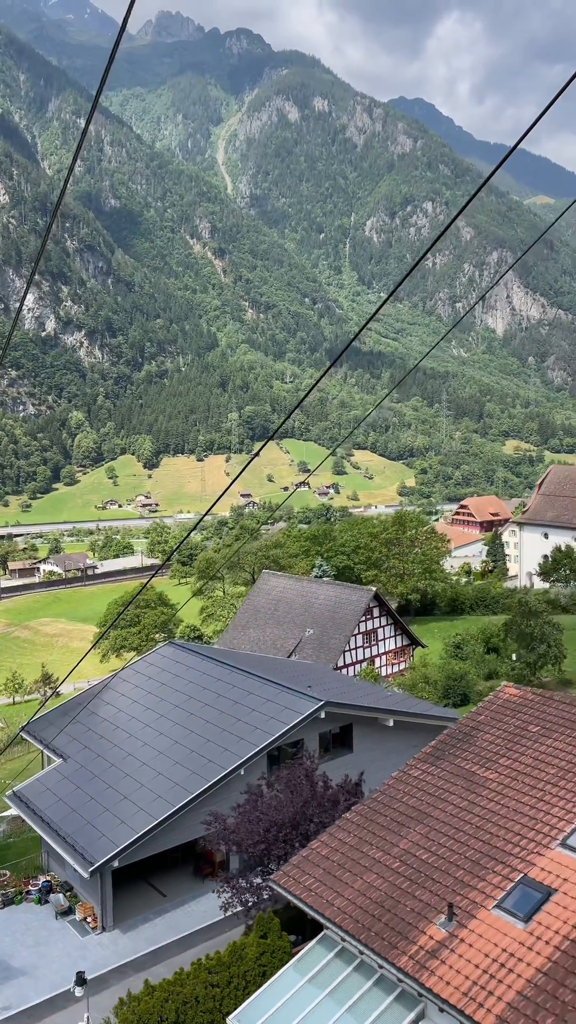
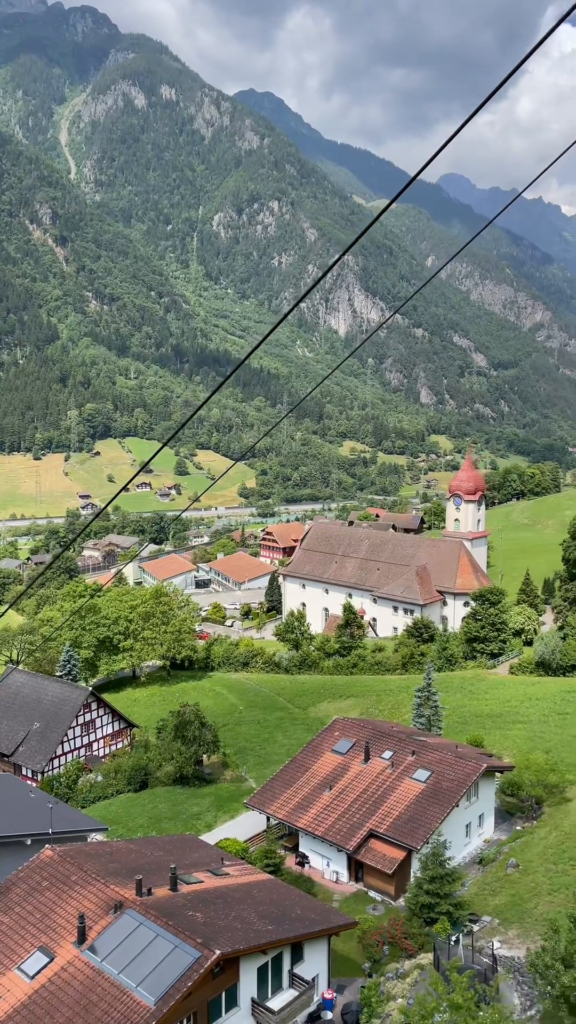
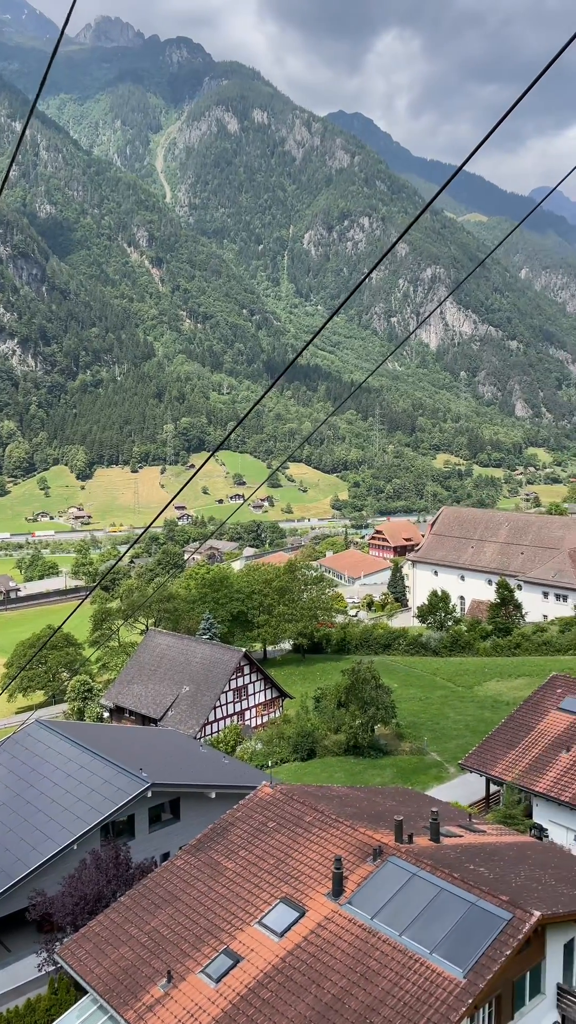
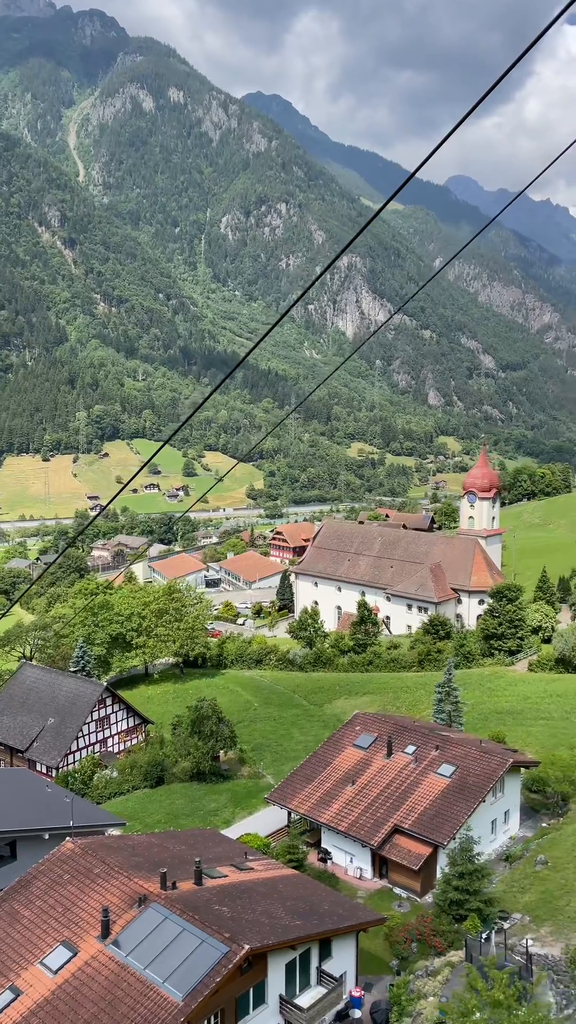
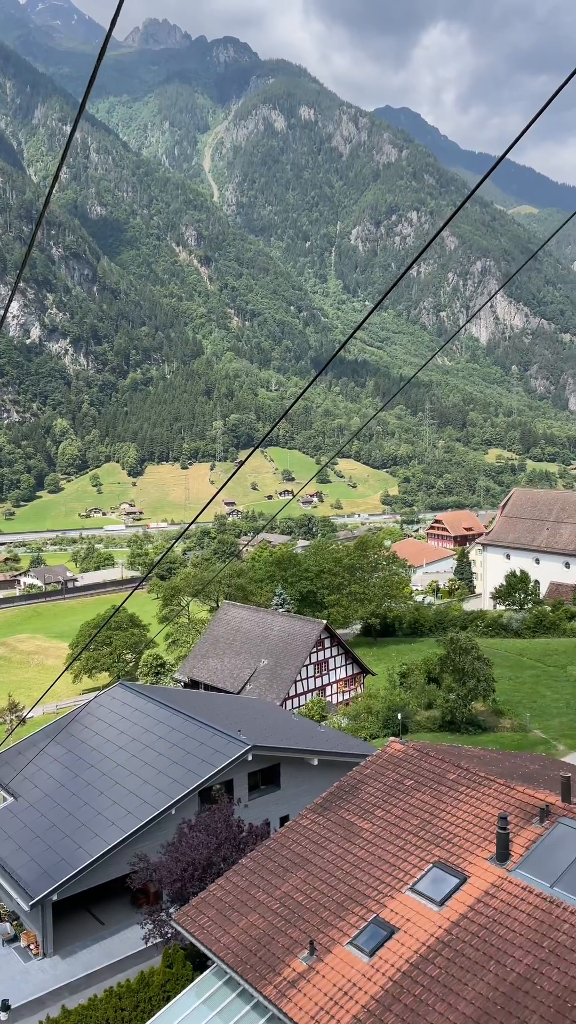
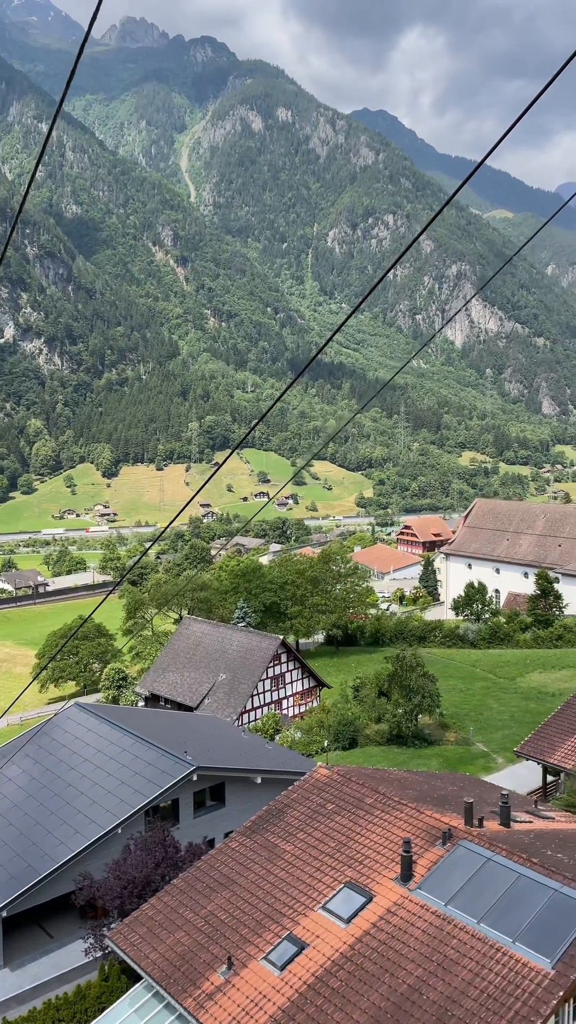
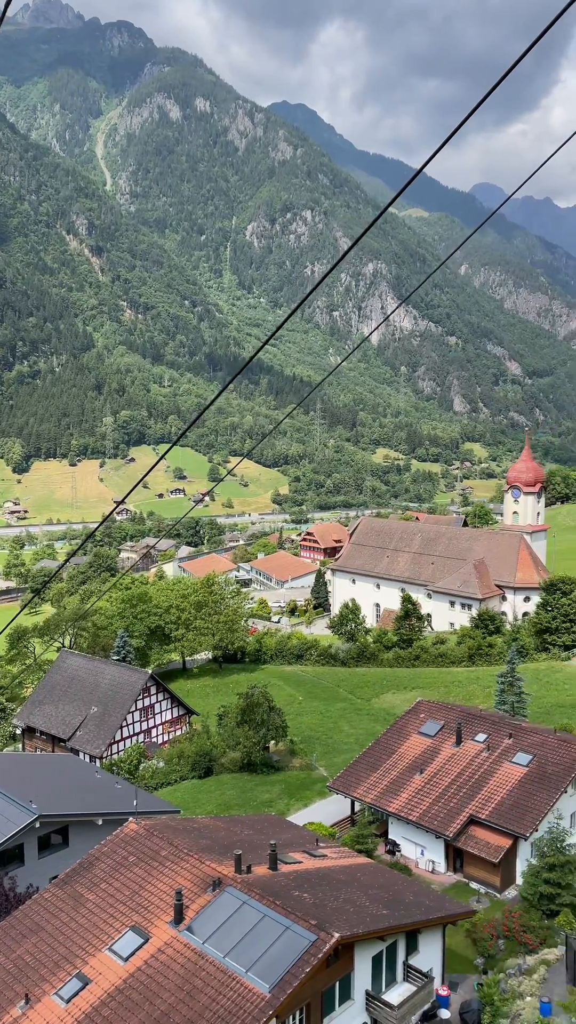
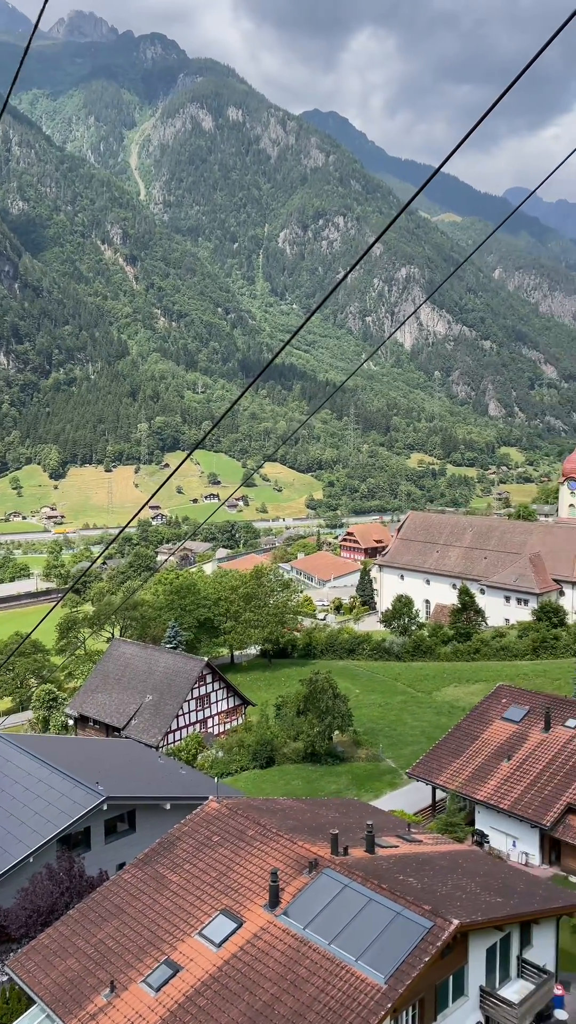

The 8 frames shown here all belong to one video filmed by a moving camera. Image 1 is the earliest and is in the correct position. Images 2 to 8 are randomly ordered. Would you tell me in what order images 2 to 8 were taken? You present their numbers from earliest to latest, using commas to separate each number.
5, 6, 3, 8, 7, 4, 2
